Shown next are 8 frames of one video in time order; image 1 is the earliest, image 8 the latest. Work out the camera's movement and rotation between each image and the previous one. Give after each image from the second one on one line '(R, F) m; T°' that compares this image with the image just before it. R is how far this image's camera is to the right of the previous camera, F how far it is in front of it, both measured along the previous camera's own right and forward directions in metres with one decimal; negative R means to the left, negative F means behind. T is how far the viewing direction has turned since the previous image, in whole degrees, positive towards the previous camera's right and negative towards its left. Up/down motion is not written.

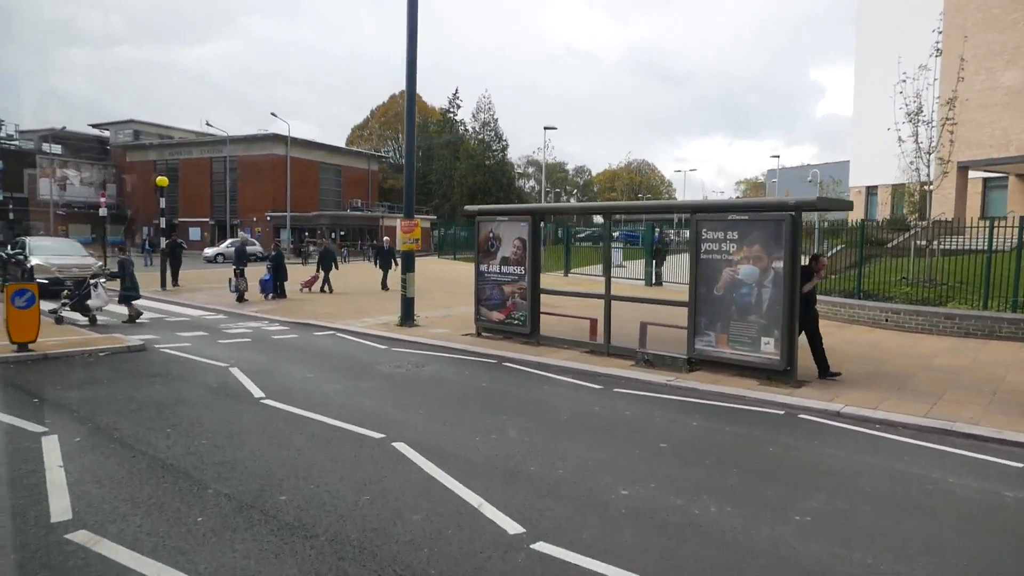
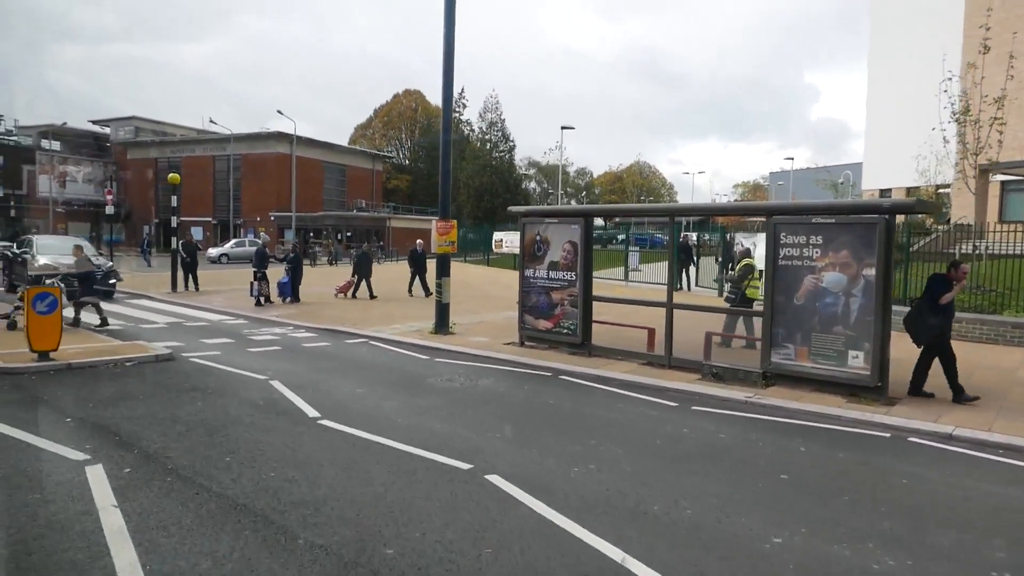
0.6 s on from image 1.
(-0.9, +0.8) m; 0°
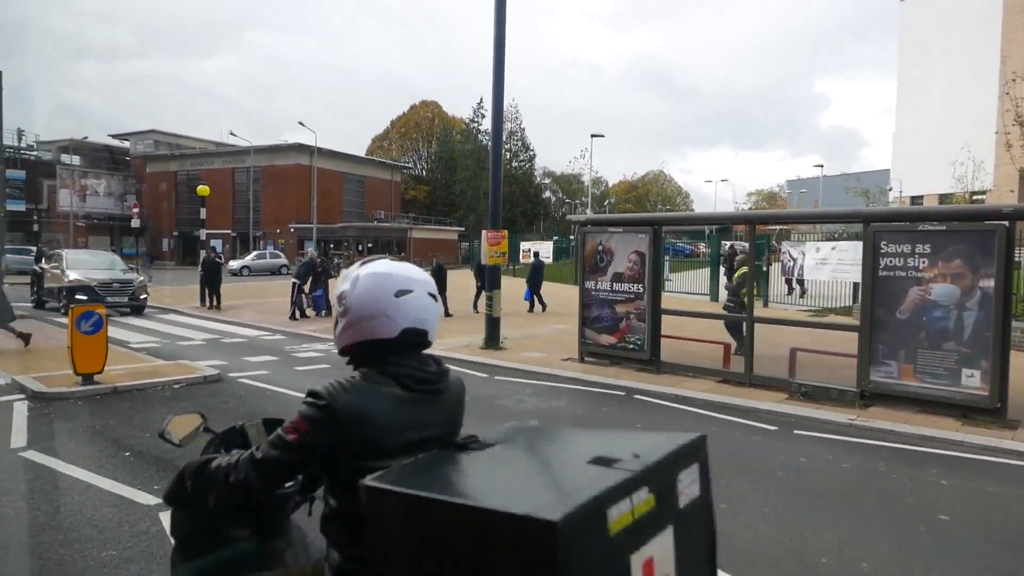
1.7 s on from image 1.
(-0.8, +0.7) m; -1°
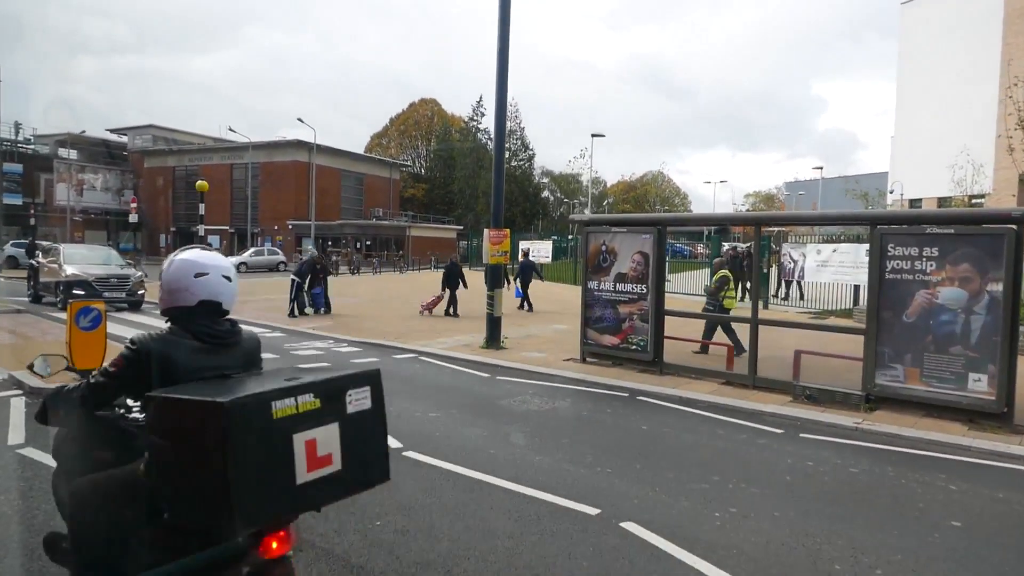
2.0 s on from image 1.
(-0.1, +0.1) m; 0°
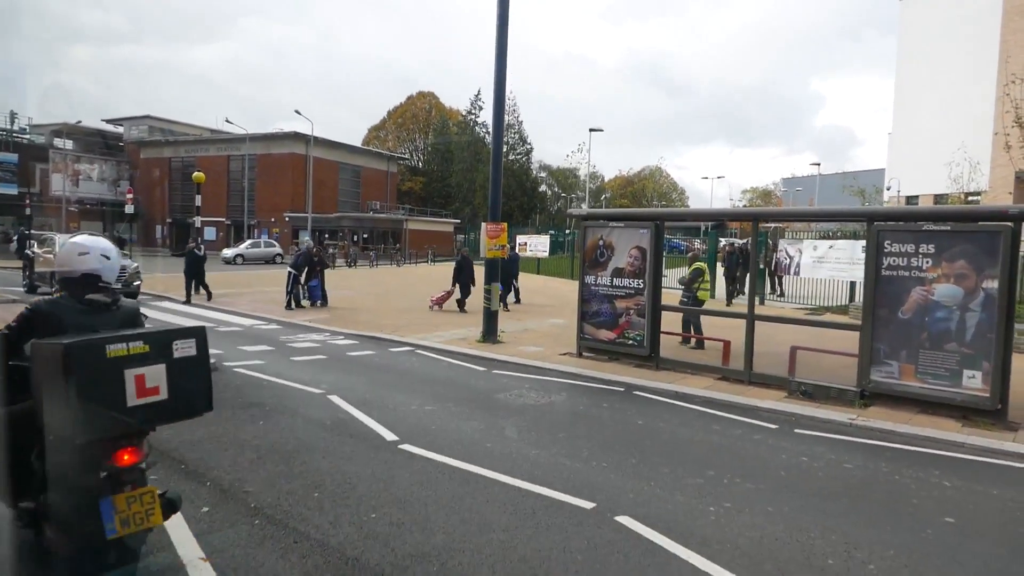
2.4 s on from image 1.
(0.0, 0.0) m; 0°
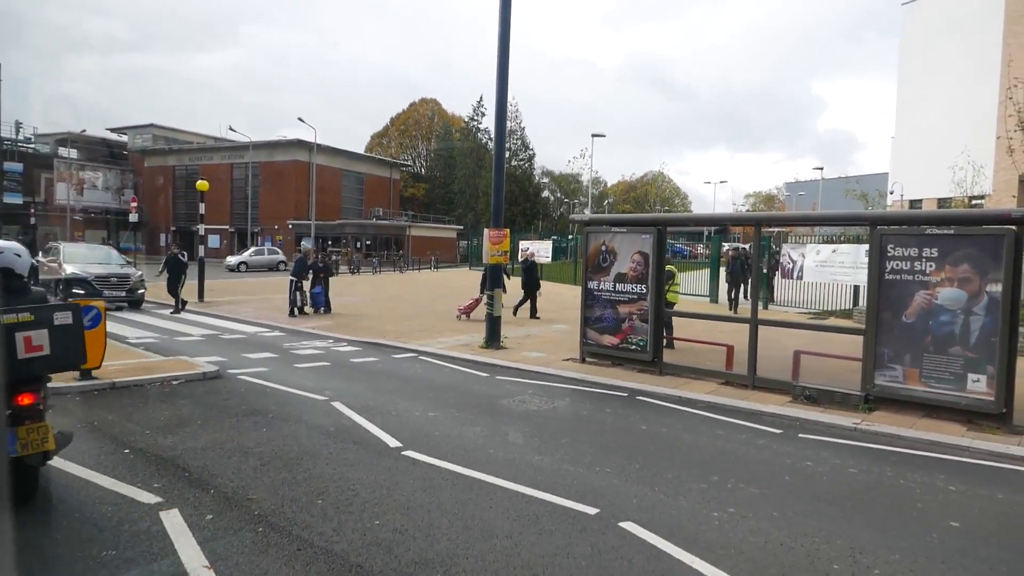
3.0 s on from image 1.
(0.0, 0.0) m; 0°
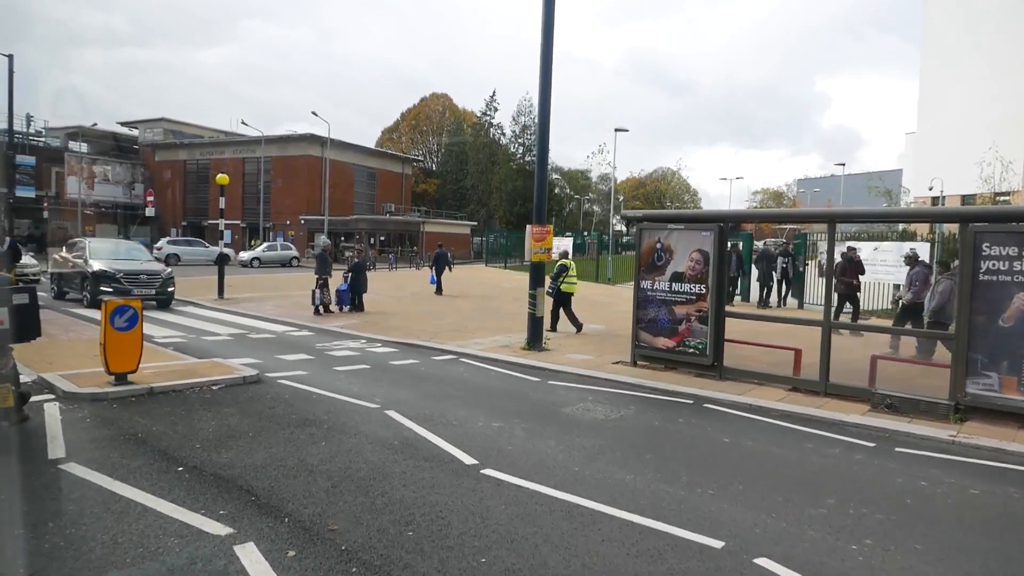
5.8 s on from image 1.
(-0.7, +0.6) m; 0°
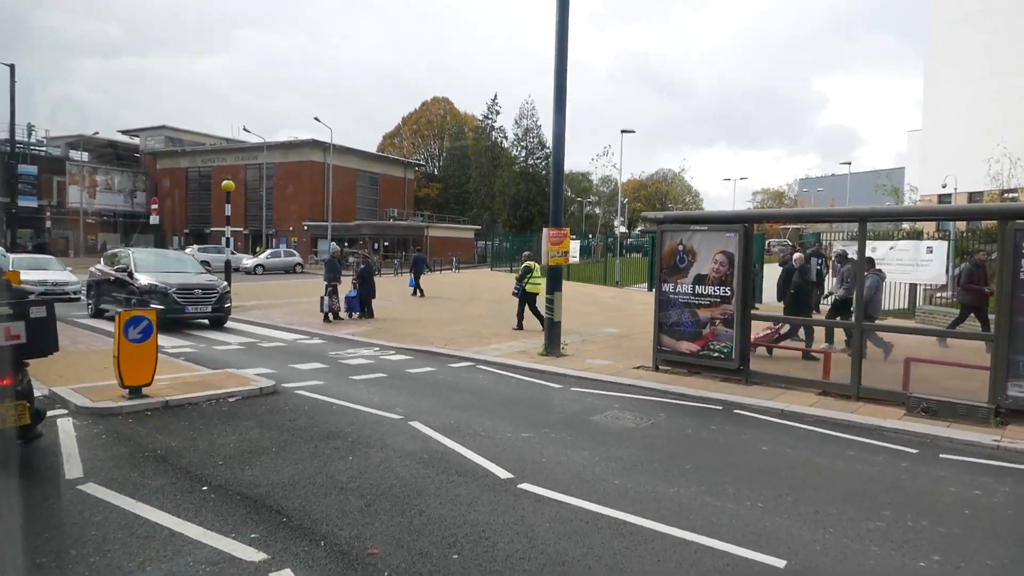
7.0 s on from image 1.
(-0.3, +0.2) m; 0°
